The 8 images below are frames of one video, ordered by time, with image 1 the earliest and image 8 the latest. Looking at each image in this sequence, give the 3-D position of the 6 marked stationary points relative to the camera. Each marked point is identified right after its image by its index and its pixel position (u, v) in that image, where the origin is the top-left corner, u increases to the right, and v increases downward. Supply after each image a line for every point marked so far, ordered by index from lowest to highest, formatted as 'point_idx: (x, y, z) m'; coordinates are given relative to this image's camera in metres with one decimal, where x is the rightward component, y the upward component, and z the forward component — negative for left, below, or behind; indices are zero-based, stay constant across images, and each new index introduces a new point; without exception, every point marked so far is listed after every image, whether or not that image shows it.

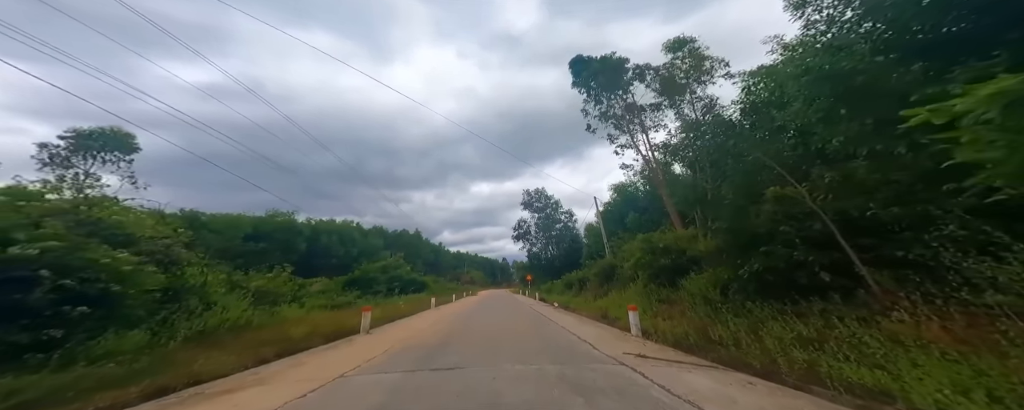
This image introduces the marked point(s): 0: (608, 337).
0: (+3.2, -4.5, +9.4) m
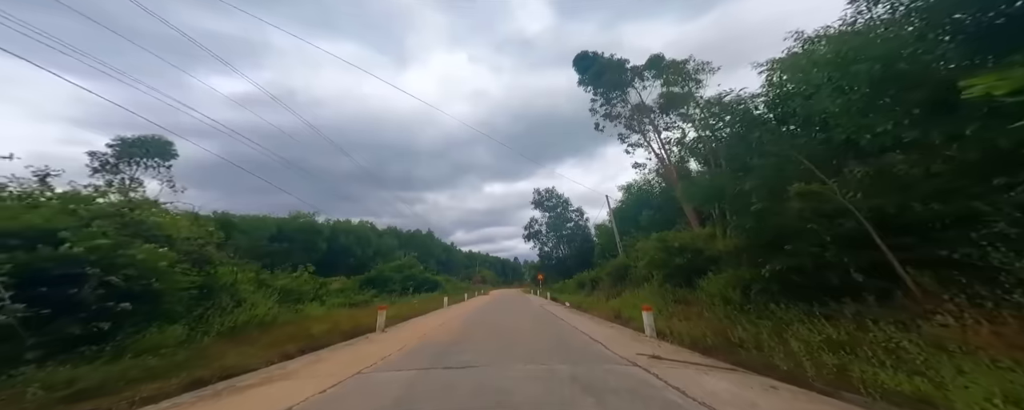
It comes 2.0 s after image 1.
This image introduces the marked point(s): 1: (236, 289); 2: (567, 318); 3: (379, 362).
0: (+3.6, -4.4, +9.3) m
1: (-14.1, -4.5, +15.2) m
2: (+3.9, -8.0, +19.7) m
3: (-3.9, -4.6, +8.1) m
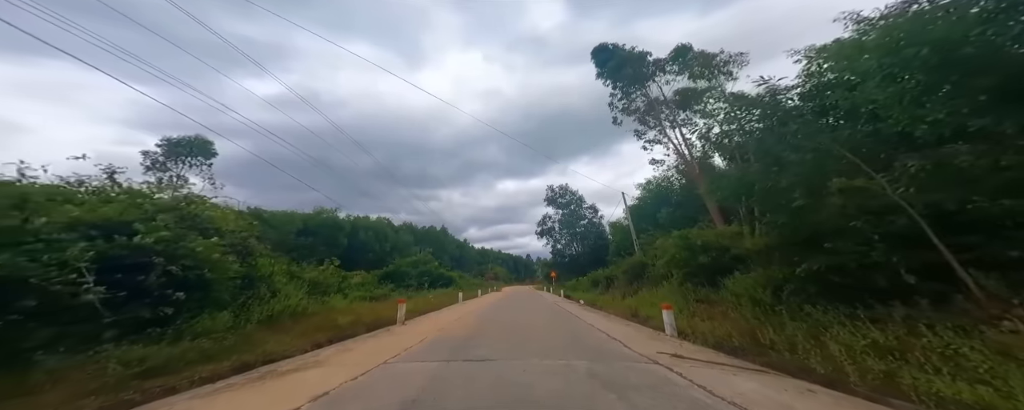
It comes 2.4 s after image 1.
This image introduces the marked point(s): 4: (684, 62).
0: (+4.2, -4.3, +9.1) m
1: (-13.3, -4.3, +15.9) m
2: (+4.9, -7.8, +19.6) m
3: (-3.3, -4.5, +8.3) m
4: (+11.9, +10.0, +19.5) m
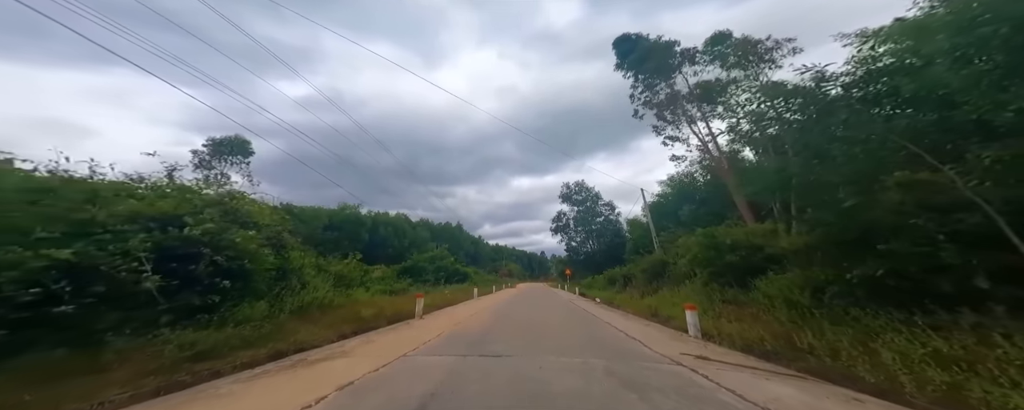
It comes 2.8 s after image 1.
0: (+4.8, -4.2, +8.9) m
1: (-12.4, -4.0, +16.5) m
2: (+6.0, -7.6, +19.4) m
3: (-2.8, -4.3, +8.5) m
4: (+13.1, +10.2, +18.7) m
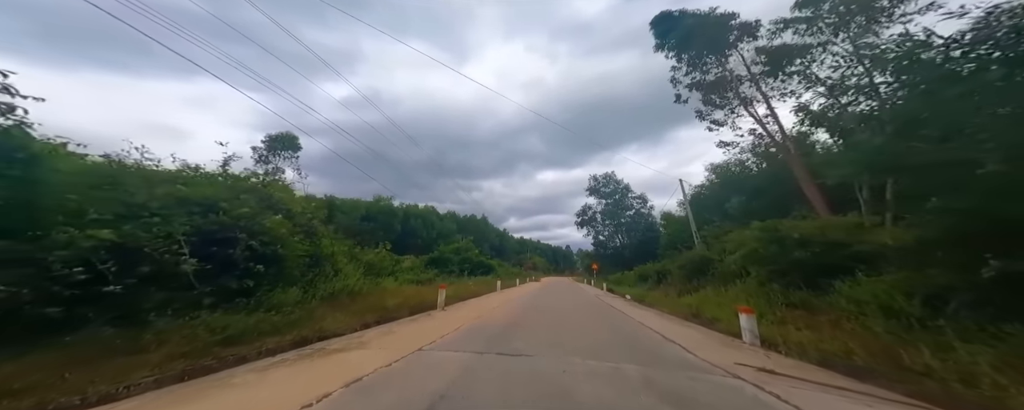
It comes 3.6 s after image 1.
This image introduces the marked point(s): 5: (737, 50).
0: (+5.6, -3.9, +7.9) m
1: (-10.8, -3.5, +17.0) m
2: (+7.7, -7.0, +18.3) m
3: (-2.0, -4.0, +8.2) m
4: (+14.7, +10.7, +16.6) m
5: (+14.7, +10.3, +18.7) m
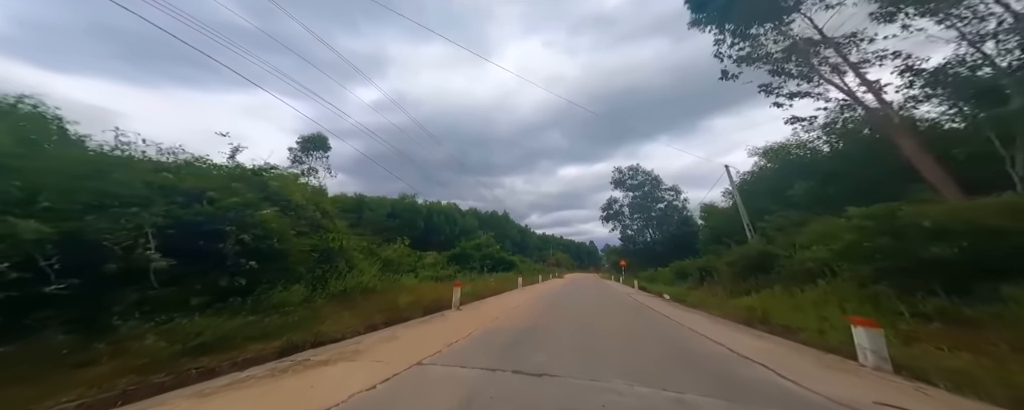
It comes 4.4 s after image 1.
0: (+6.1, -3.3, +5.9) m
1: (-9.6, -3.1, +16.3) m
2: (+9.1, -6.3, +16.2) m
3: (-1.5, -3.5, +6.8) m
4: (+15.7, +11.5, +13.7) m
5: (+15.8, +11.1, +15.9) m
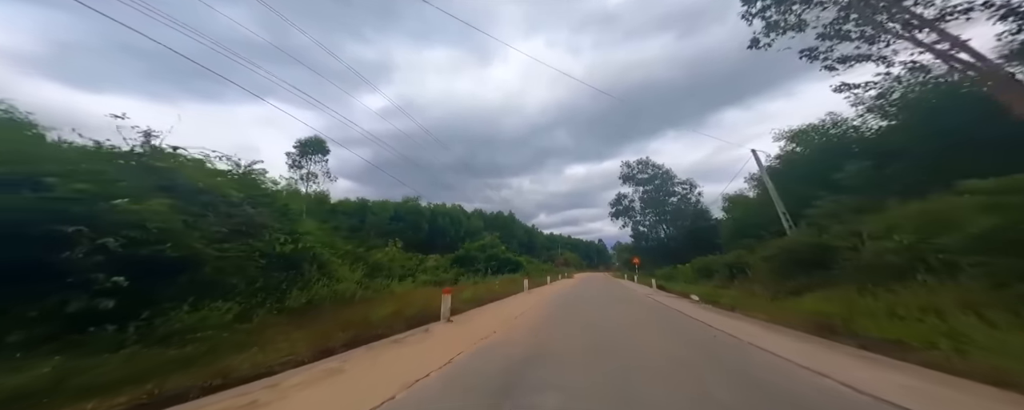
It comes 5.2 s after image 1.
0: (+5.8, -2.6, +3.2) m
1: (-9.6, -2.8, +14.0) m
2: (+9.2, -5.5, +13.3) m
3: (-1.7, -3.0, +4.3) m
4: (+15.1, +12.5, +10.8) m
5: (+15.4, +12.2, +13.0) m
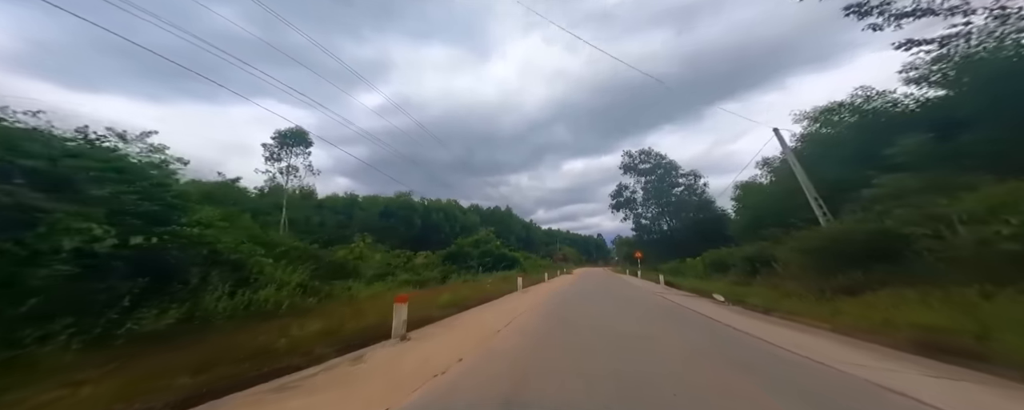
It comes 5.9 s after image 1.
0: (+5.1, -1.8, -0.3) m
1: (-10.3, -2.1, +10.3) m
2: (+8.5, -4.5, +9.9) m
3: (-2.3, -2.3, +0.7) m
4: (+14.2, +13.5, +7.1) m
5: (+14.5, +13.2, +9.3) m
